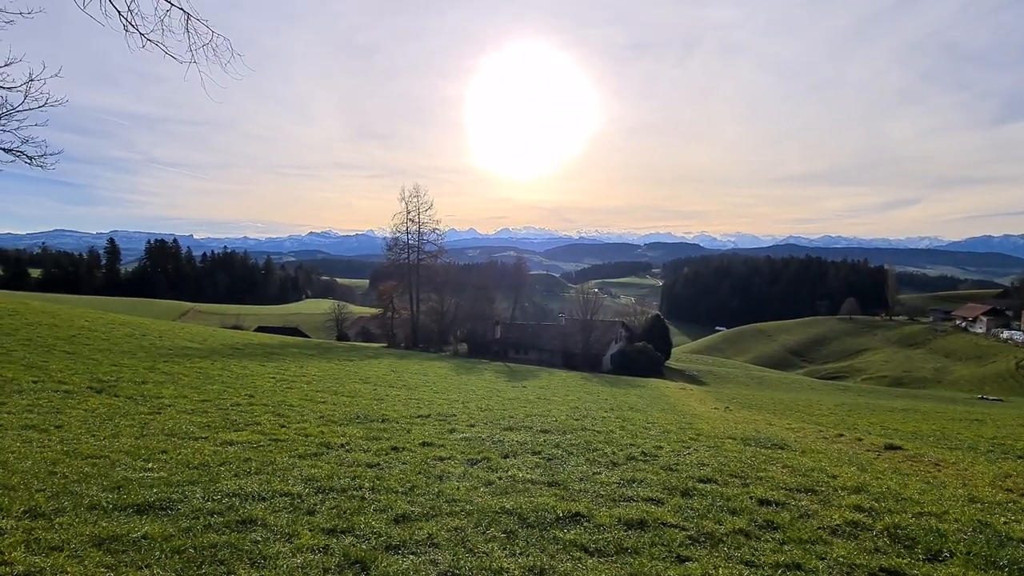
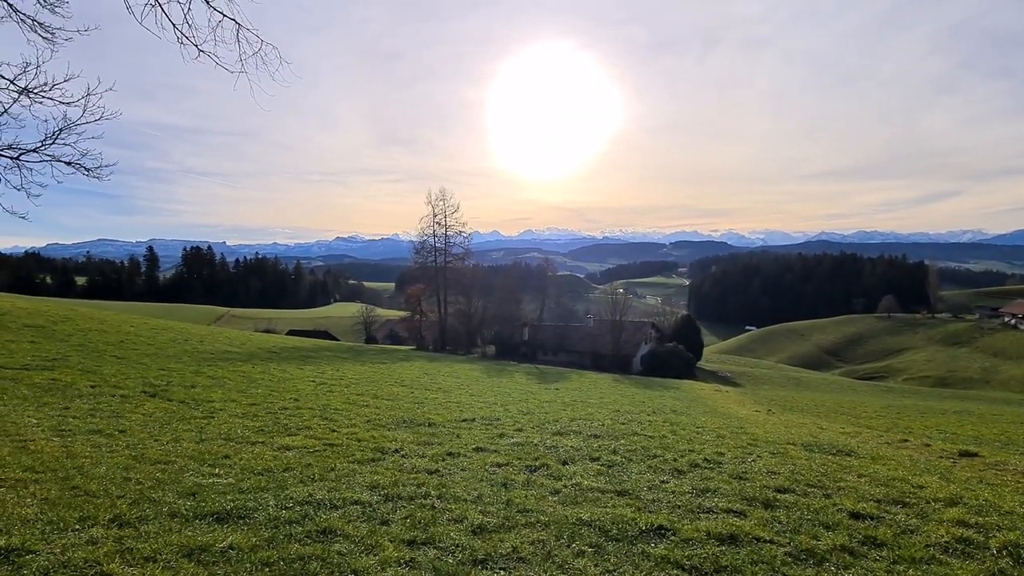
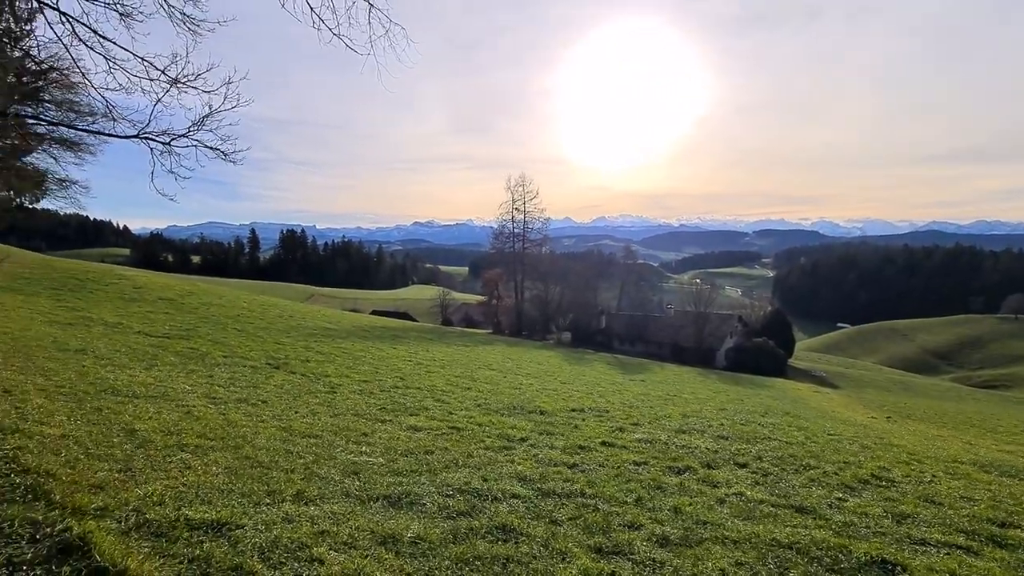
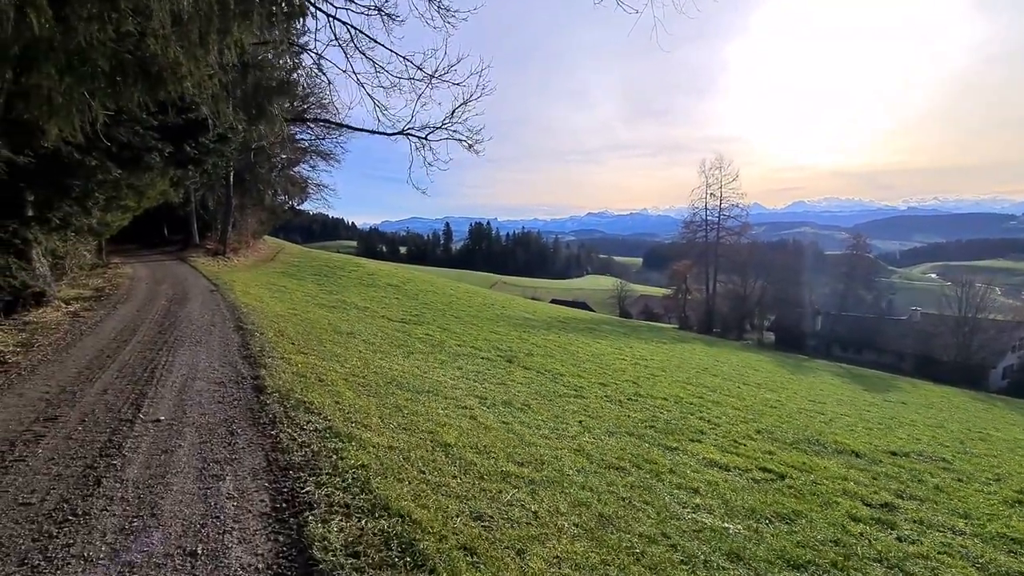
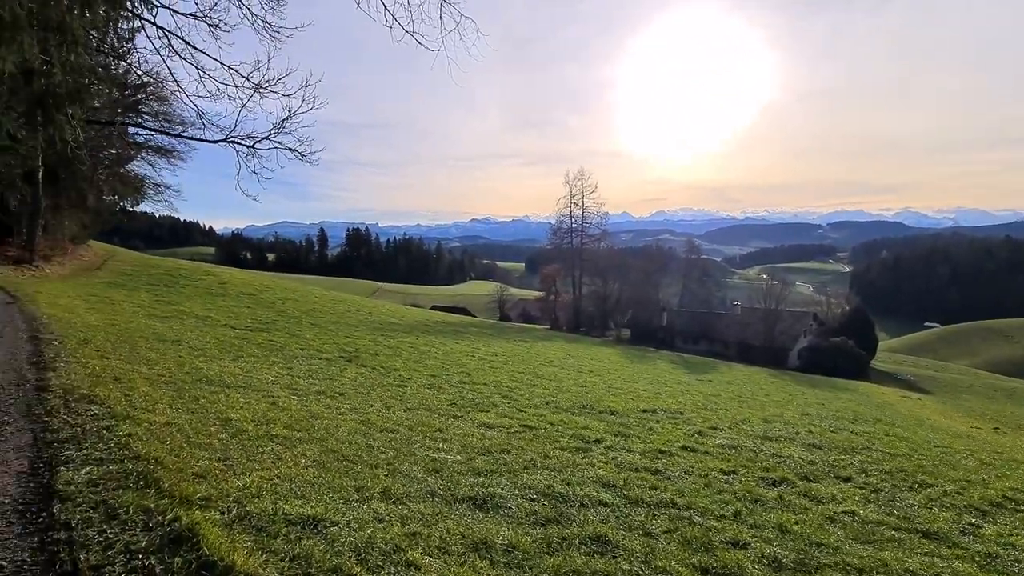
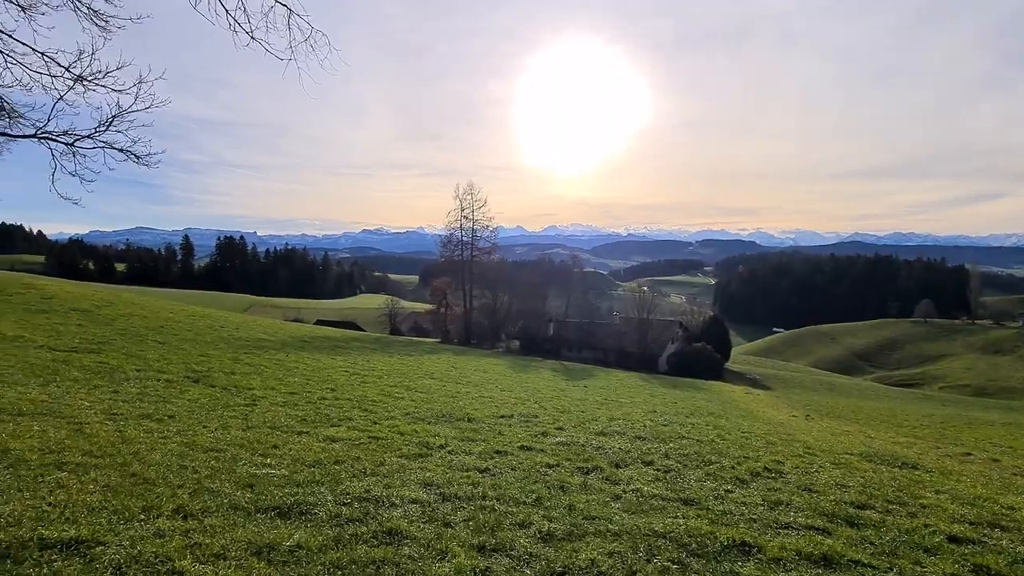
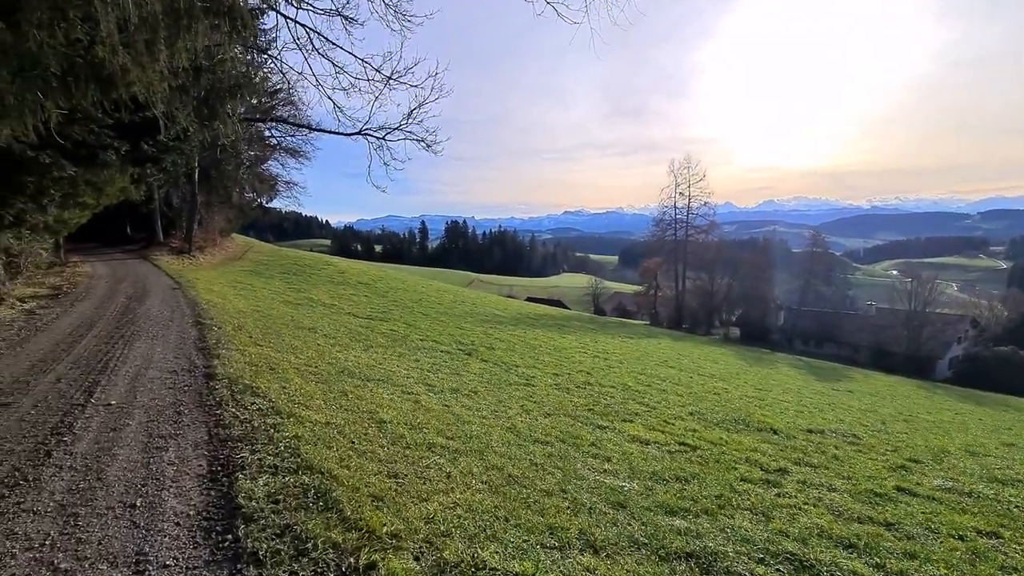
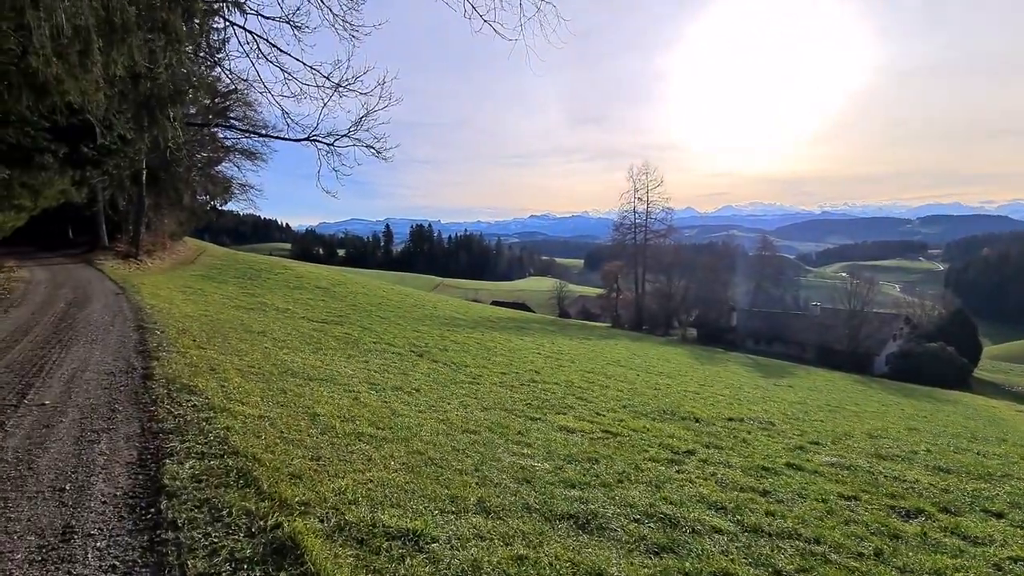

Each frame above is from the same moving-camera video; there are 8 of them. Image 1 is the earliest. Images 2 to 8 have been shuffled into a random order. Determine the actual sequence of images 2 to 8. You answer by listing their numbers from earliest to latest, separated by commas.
2, 6, 3, 5, 8, 7, 4
